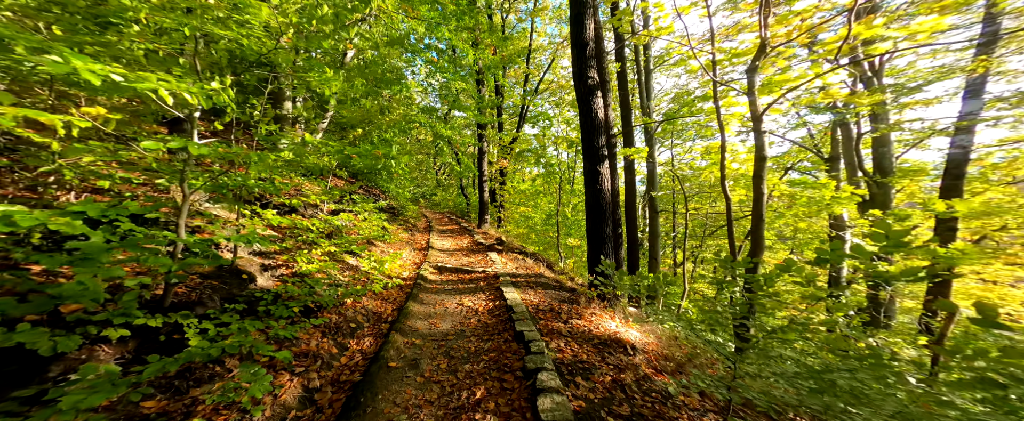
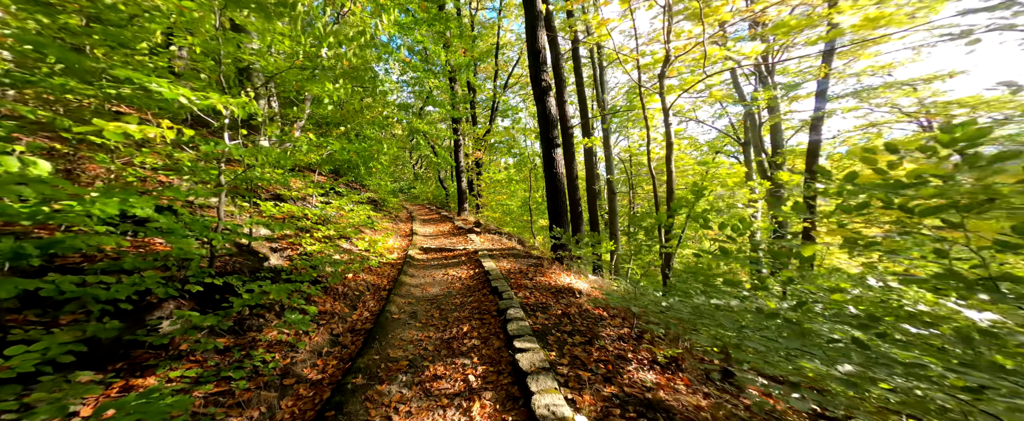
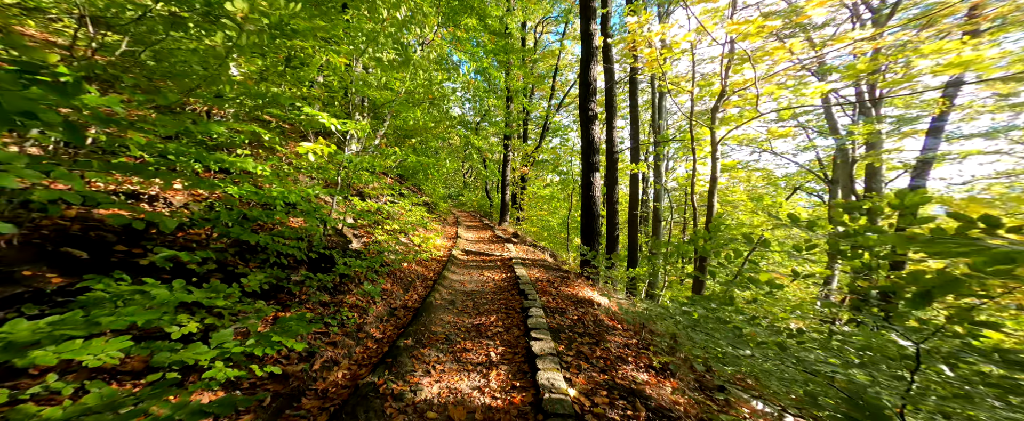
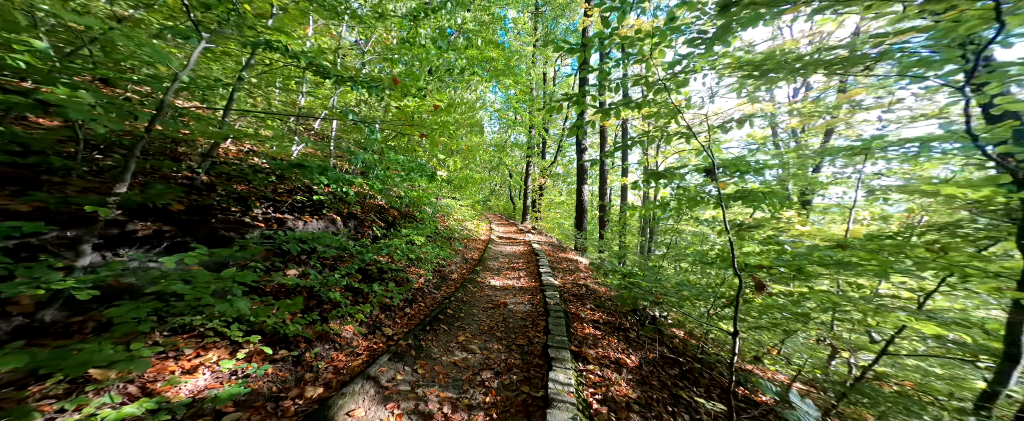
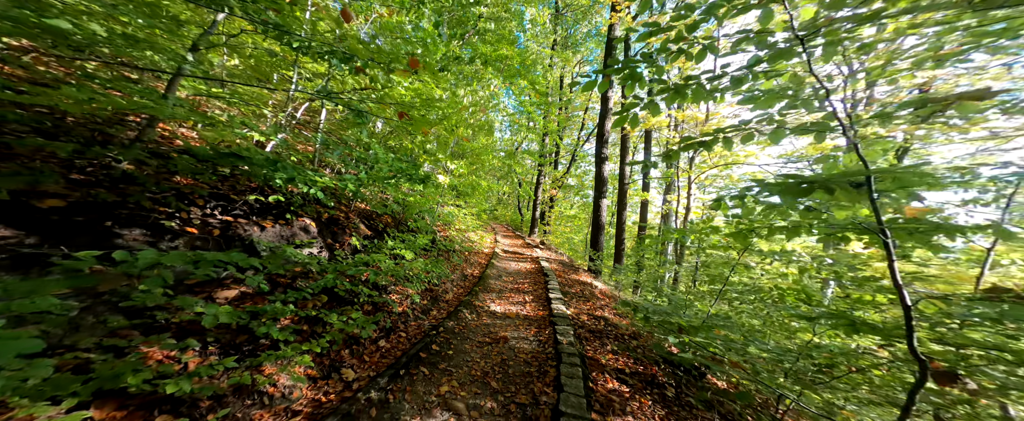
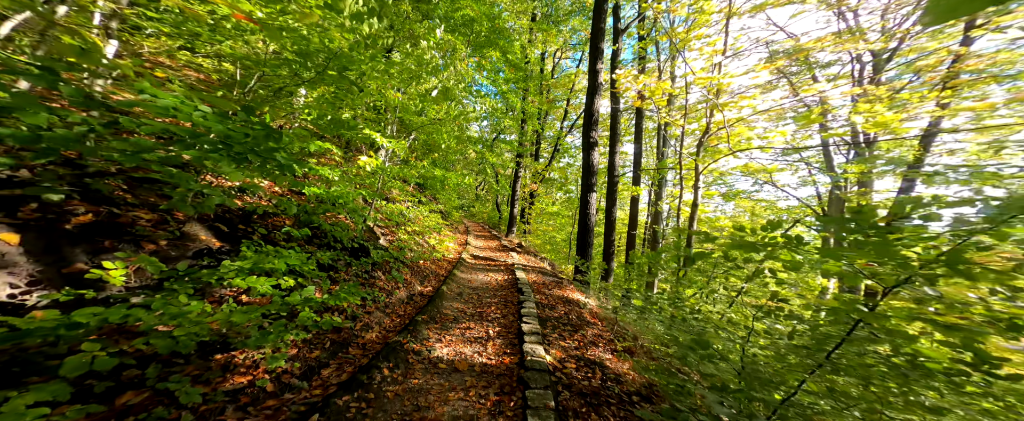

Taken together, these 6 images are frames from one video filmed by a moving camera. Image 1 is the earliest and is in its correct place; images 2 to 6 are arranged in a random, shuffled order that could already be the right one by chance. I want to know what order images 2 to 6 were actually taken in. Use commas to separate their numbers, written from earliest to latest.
2, 3, 6, 5, 4
